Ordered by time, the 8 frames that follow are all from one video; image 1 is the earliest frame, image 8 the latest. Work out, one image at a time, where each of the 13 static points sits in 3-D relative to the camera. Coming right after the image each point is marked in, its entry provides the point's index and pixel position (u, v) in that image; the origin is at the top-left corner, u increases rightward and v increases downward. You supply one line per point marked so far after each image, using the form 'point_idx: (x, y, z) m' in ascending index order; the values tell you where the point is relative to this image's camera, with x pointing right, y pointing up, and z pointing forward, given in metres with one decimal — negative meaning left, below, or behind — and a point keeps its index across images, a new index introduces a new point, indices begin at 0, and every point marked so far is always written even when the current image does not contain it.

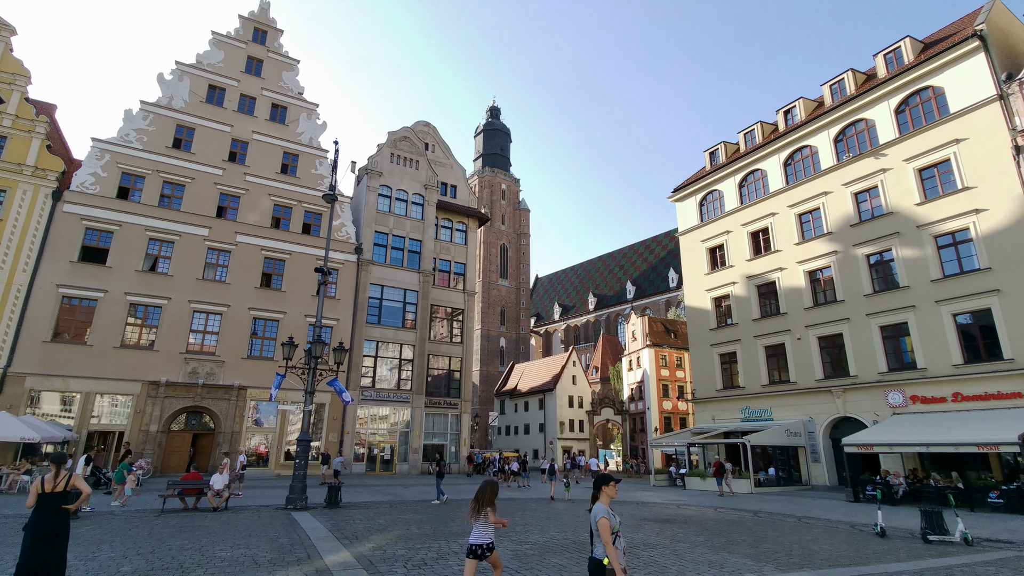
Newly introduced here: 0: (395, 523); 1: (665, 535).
0: (-3.1, -6.2, +13.8) m
1: (+3.8, -6.2, +13.0) m
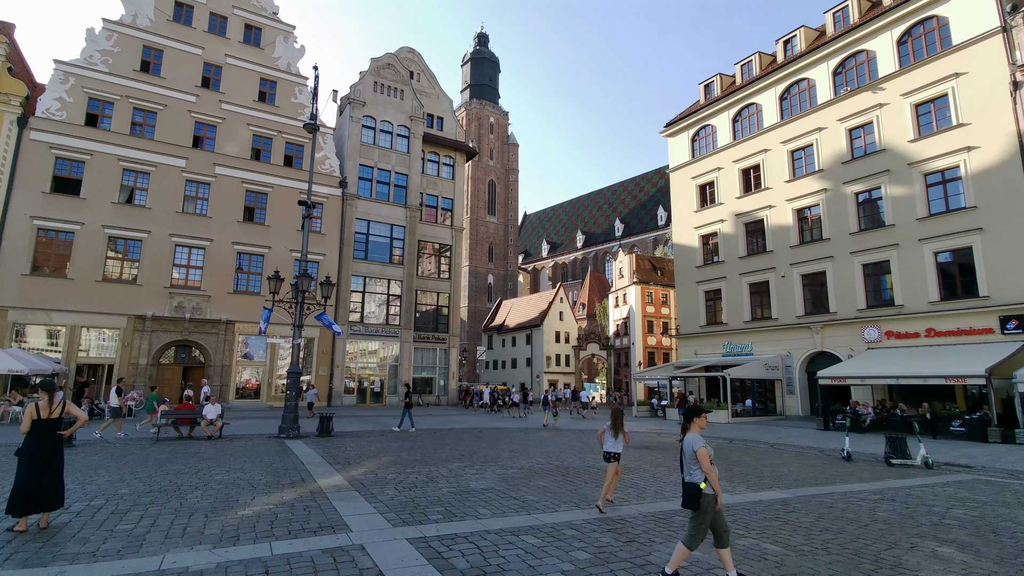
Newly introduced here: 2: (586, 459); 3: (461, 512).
0: (-3.5, -4.4, +14.3) m
1: (+3.5, -4.5, +13.6) m
2: (+1.9, -4.4, +13.4) m
3: (-0.8, -3.3, +7.7) m
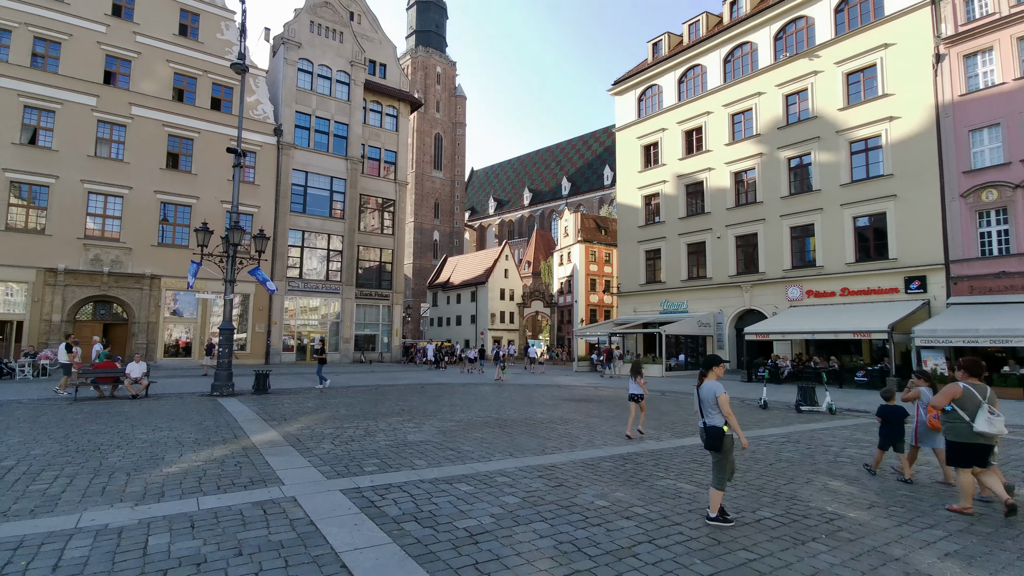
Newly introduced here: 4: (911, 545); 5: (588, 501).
0: (-5.1, -3.2, +14.2) m
1: (+1.9, -3.4, +14.2) m
2: (+0.3, -3.3, +13.8) m
3: (-1.7, -2.6, +7.8) m
4: (+3.8, -2.4, +4.9) m
5: (+0.9, -2.5, +6.1) m
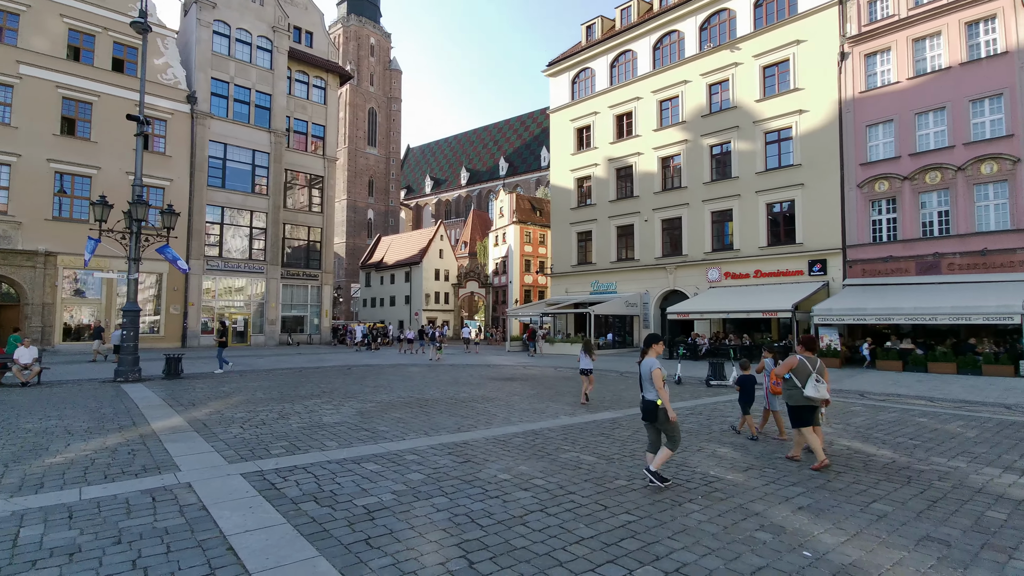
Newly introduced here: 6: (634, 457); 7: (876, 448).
0: (-7.1, -2.7, +13.7) m
1: (-0.2, -2.8, +14.6) m
2: (-1.7, -2.8, +14.0) m
3: (-3.1, -2.3, +7.8) m
4: (+2.7, -2.2, +5.5) m
5: (-0.2, -2.3, +6.4) m
6: (+1.7, -2.4, +7.4) m
7: (+5.6, -2.5, +8.1) m
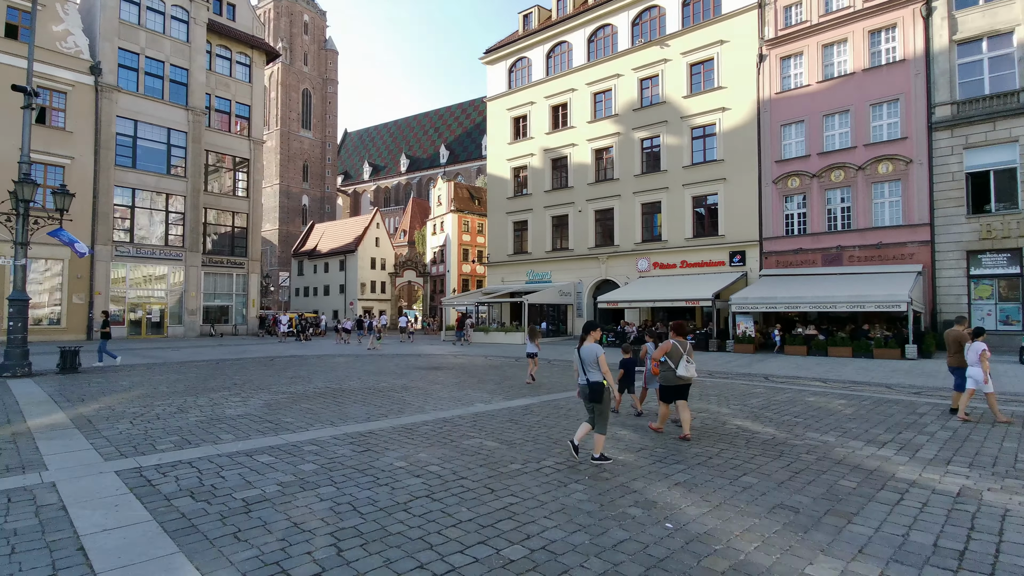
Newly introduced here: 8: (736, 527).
0: (-9.1, -2.4, +12.9) m
1: (-2.4, -2.5, +14.5) m
2: (-3.8, -2.4, +13.7) m
3: (-4.4, -2.2, +7.4) m
4: (+1.6, -2.1, +5.8) m
5: (-1.5, -2.1, +6.3) m
6: (+0.3, -2.2, +7.6) m
7: (+4.1, -2.3, +8.7) m
8: (+1.9, -2.1, +4.5) m
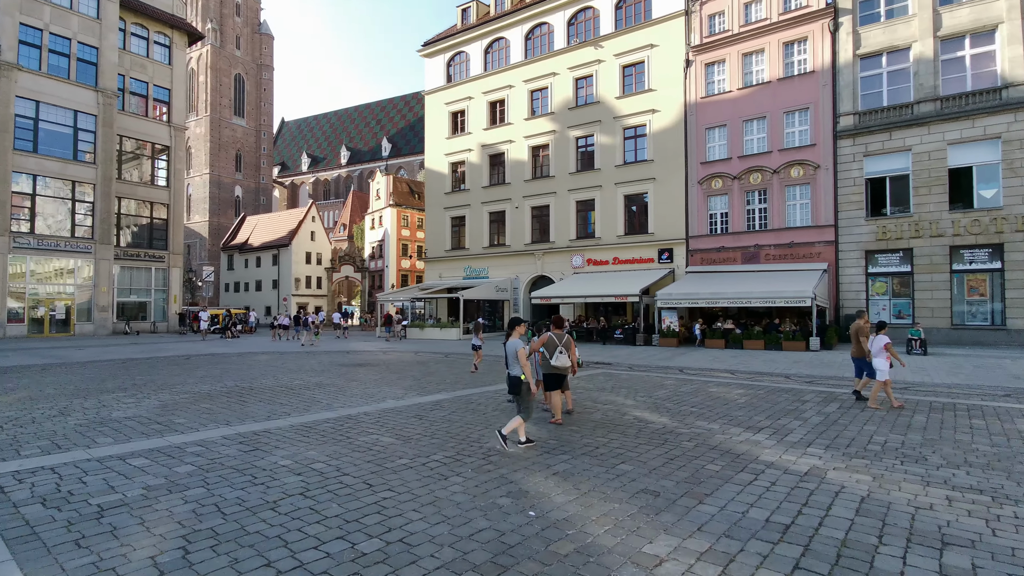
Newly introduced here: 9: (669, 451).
0: (-11.1, -2.3, +12.0) m
1: (-4.5, -2.4, +14.2) m
2: (-5.9, -2.3, +13.4) m
3: (-5.9, -2.1, +7.0) m
4: (+0.2, -2.1, +6.0) m
5: (-2.9, -2.1, +6.2) m
6: (-1.1, -2.2, +7.6) m
7: (+2.5, -2.2, +9.1) m
8: (+0.8, -2.0, +4.8) m
9: (+2.0, -2.1, +6.8) m
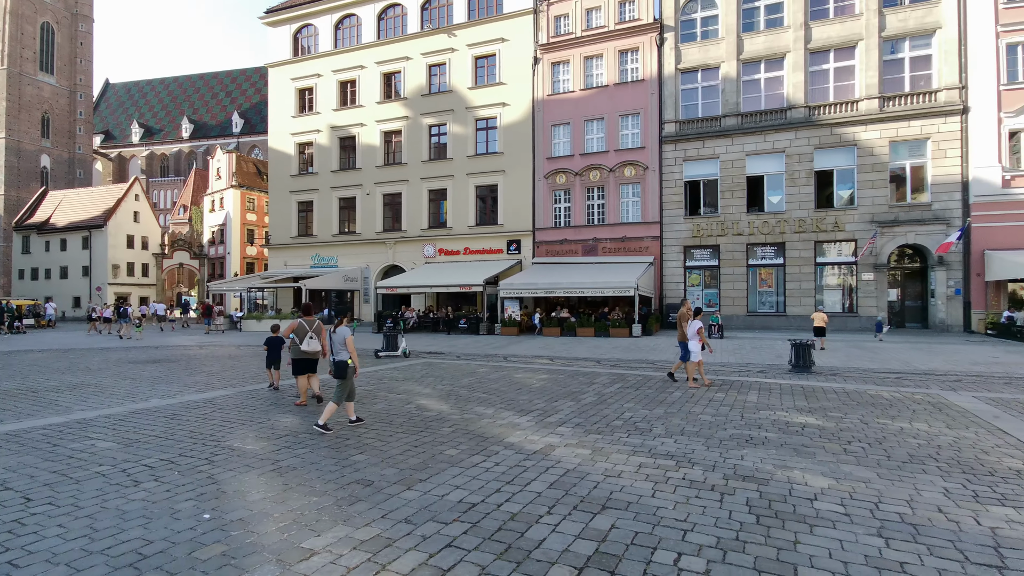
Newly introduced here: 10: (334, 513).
0: (-15.2, -1.9, +8.8) m
1: (-9.3, -2.1, +12.5) m
2: (-10.4, -2.0, +11.3) m
3: (-8.9, -1.9, +5.2) m
4: (-2.7, -1.9, +5.6) m
5: (-5.8, -1.9, +5.1) m
6: (-4.5, -1.9, +6.9) m
7: (-1.2, -2.0, +9.1) m
8: (-2.0, -1.9, +4.5) m
9: (-1.2, -1.9, +6.8) m
10: (-1.5, -1.9, +4.4) m
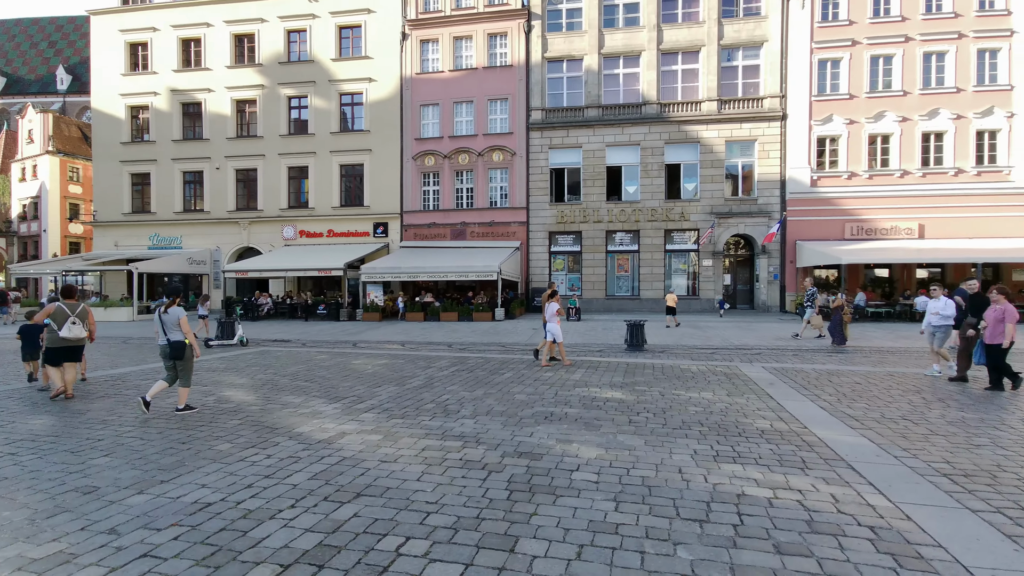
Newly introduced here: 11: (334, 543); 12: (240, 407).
0: (-17.8, -1.7, +5.2) m
1: (-12.8, -1.7, +10.0) m
2: (-13.6, -1.7, +8.6) m
3: (-10.9, -1.7, +2.9) m
4: (-4.9, -1.7, +4.6) m
5: (-7.9, -1.7, +3.5) m
6: (-6.9, -1.7, +5.5) m
7: (-4.2, -1.7, +8.4) m
8: (-4.0, -1.7, +3.7) m
9: (-3.7, -1.7, +6.1) m
10: (-3.5, -1.7, +3.7) m
11: (-1.2, -1.7, +3.5) m
12: (-3.9, -1.7, +7.4) m
